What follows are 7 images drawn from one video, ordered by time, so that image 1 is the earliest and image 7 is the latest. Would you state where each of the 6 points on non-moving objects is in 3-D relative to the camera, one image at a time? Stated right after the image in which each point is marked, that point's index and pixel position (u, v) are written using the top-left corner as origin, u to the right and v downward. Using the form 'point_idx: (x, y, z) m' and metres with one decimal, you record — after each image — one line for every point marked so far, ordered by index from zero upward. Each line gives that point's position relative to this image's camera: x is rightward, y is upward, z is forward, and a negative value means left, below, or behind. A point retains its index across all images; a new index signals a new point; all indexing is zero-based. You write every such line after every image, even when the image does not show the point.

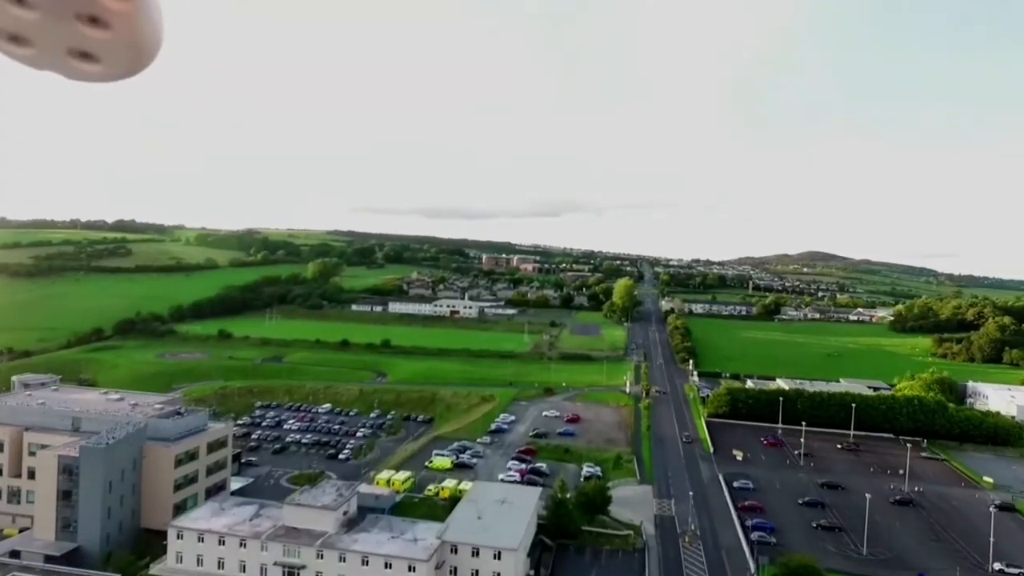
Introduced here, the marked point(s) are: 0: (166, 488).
0: (-9.6, -5.5, +17.1) m
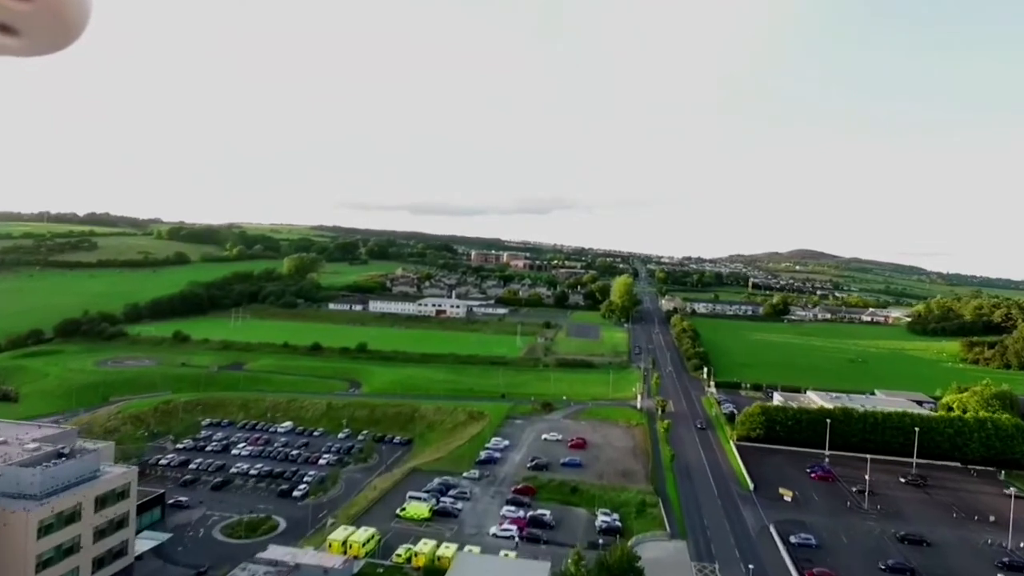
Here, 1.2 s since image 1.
0: (-9.6, -5.5, +12.2) m
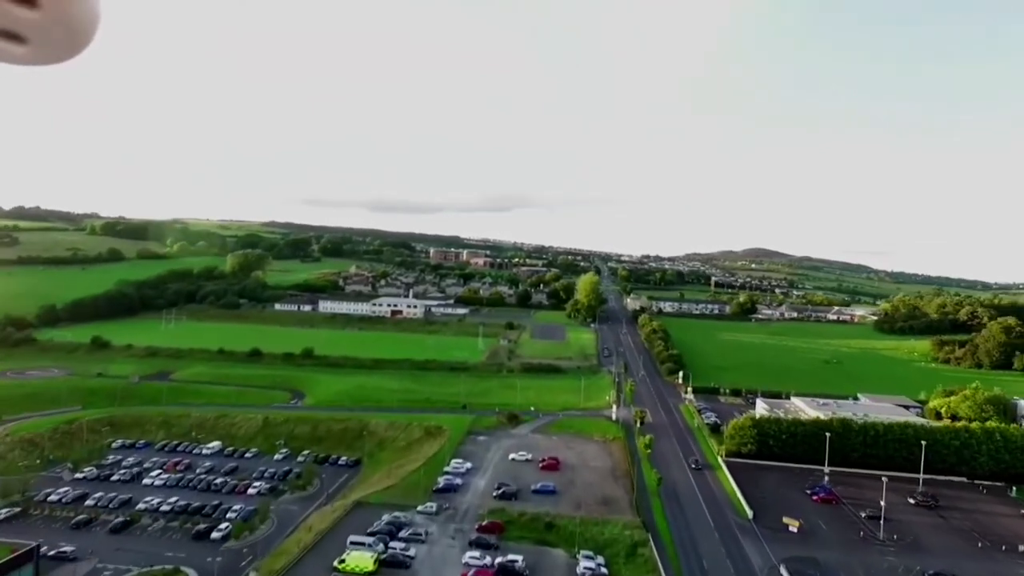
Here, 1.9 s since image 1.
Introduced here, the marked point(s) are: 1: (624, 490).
0: (-10.1, -5.5, +8.5) m
1: (+3.4, -6.2, +19.0) m
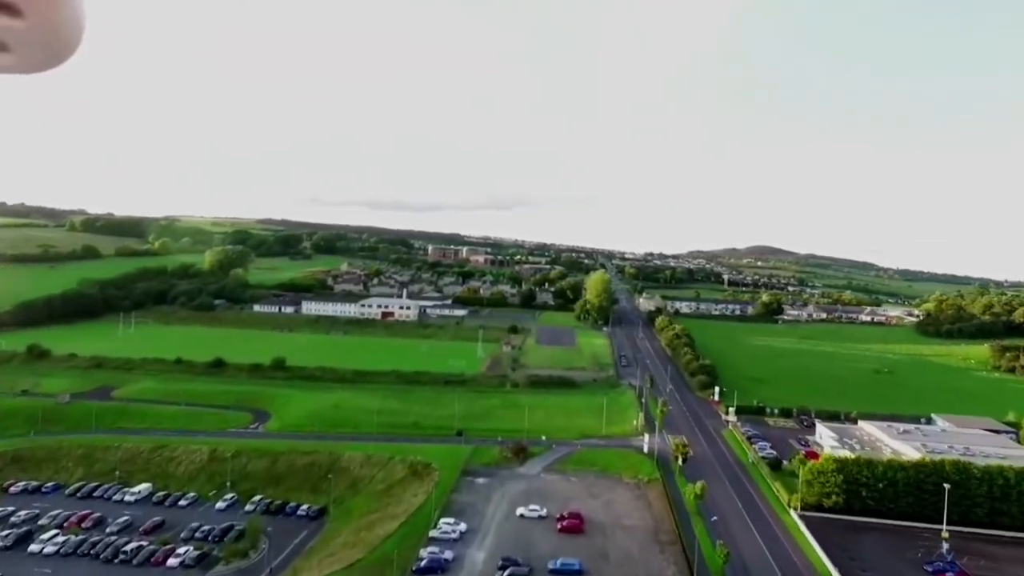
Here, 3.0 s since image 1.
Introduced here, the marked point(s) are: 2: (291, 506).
0: (-9.9, -5.6, +3.3) m
1: (+3.7, -6.2, +13.7) m
2: (-6.7, -6.6, +18.7) m
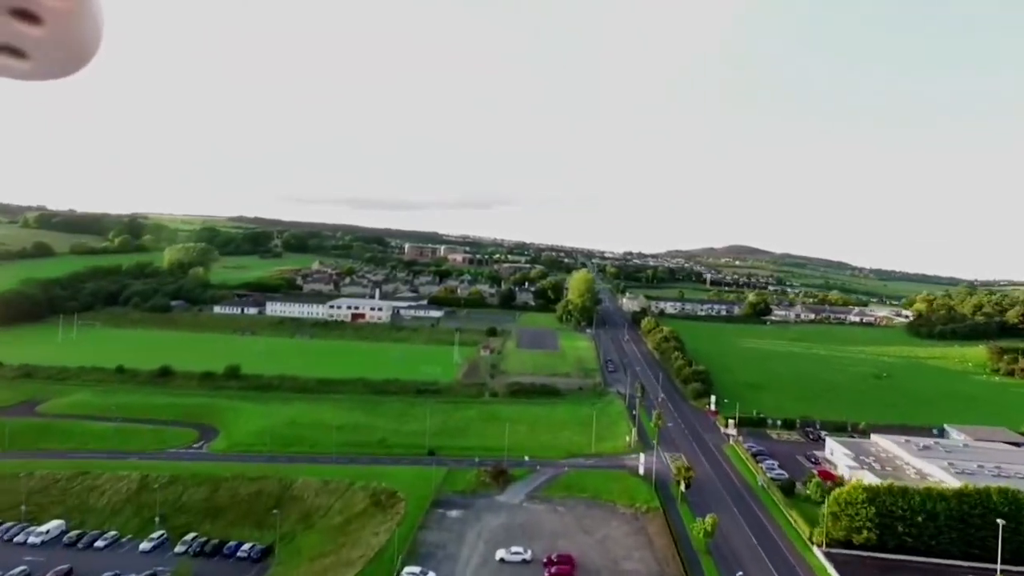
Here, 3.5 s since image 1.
0: (-9.9, -5.7, +0.4) m
1: (+3.3, -6.3, +11.3) m
2: (-7.3, -6.7, +15.9) m
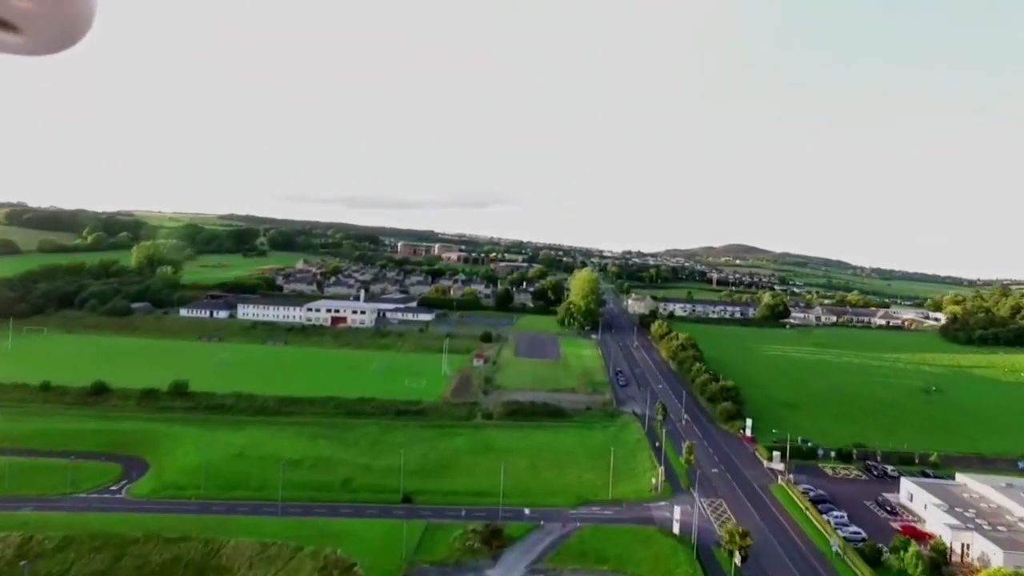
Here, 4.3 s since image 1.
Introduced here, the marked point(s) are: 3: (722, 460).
0: (-10.0, -5.8, -4.0) m
1: (+3.2, -6.4, +7.0) m
2: (-7.4, -6.7, +11.6) m
3: (+6.5, -5.3, +19.2) m
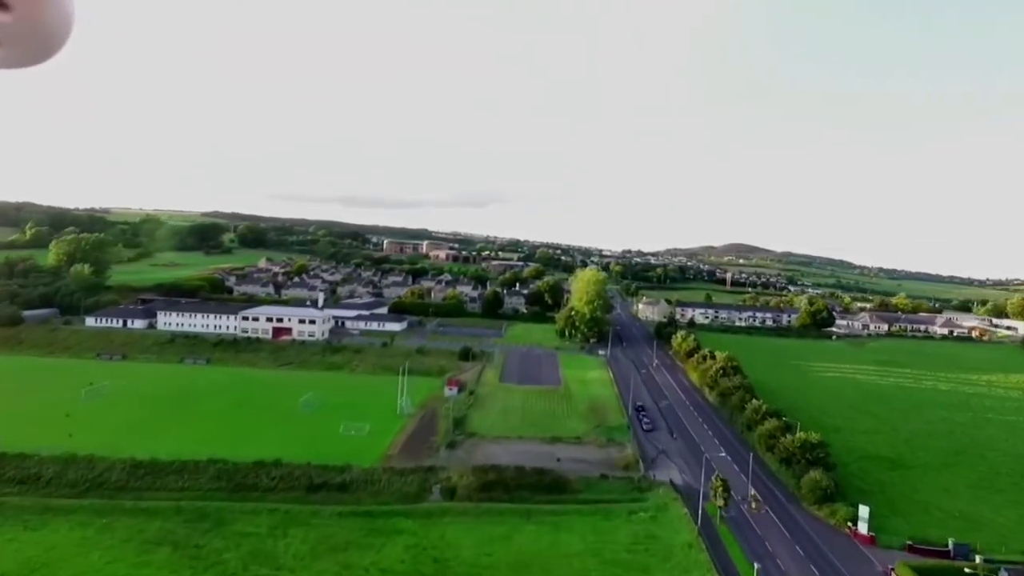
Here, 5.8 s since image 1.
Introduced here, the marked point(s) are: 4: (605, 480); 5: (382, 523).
0: (-10.5, -6.0, -12.3) m
1: (+2.6, -6.5, -1.3) m
2: (-8.0, -6.9, +3.2) m
3: (+5.9, -5.5, +10.9) m
4: (+2.4, -5.0, +16.0) m
5: (-2.9, -5.2, +13.7) m
